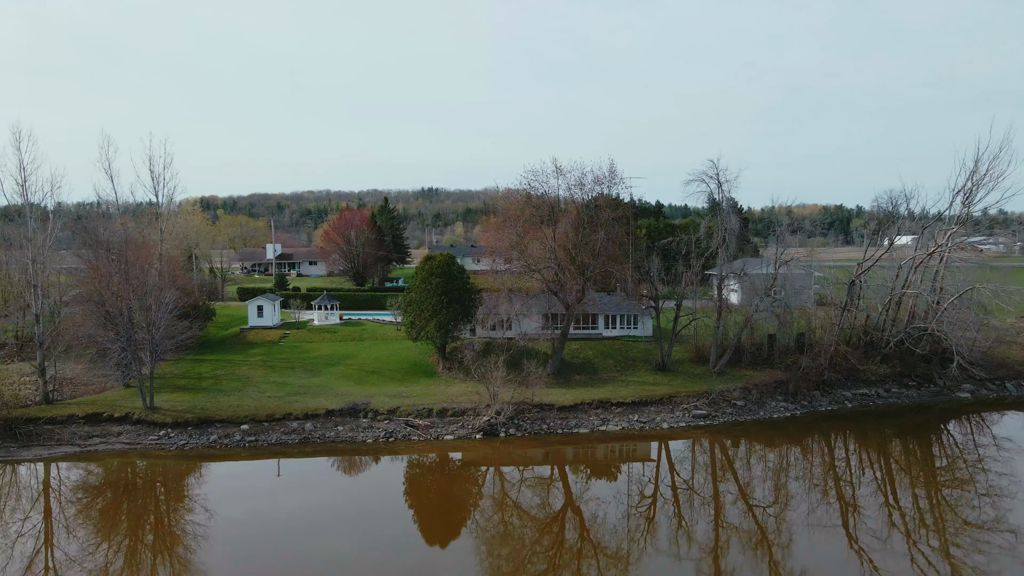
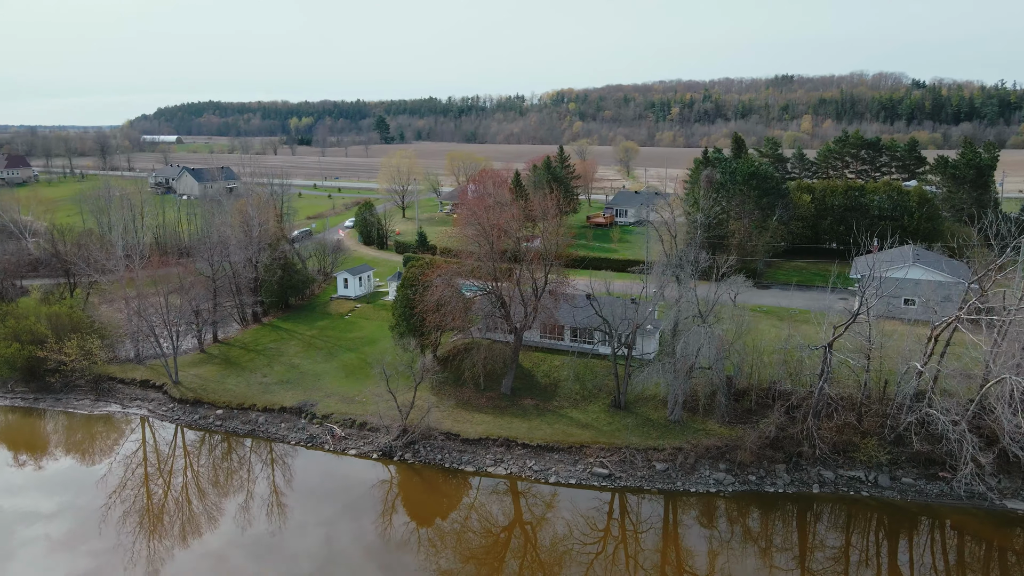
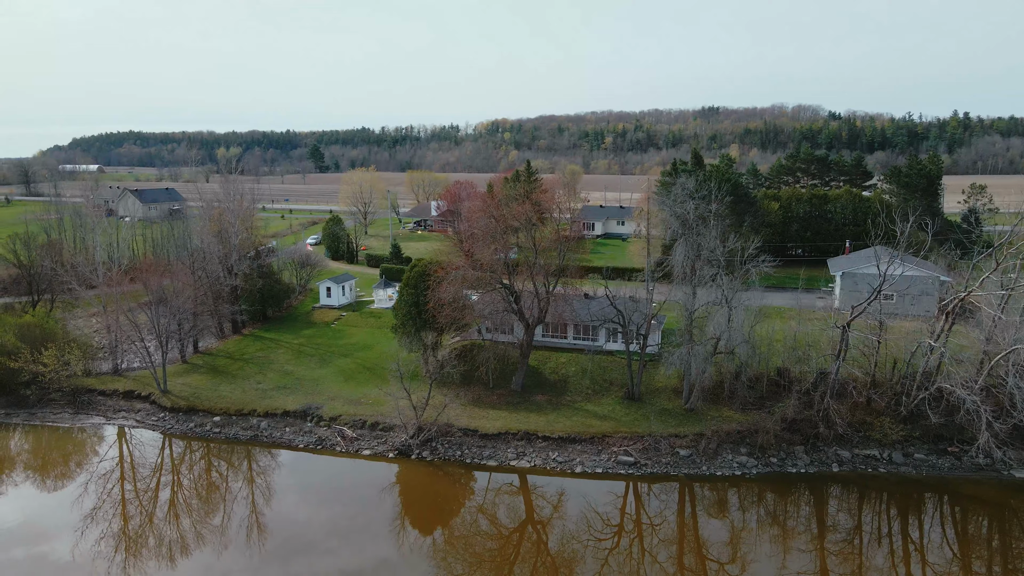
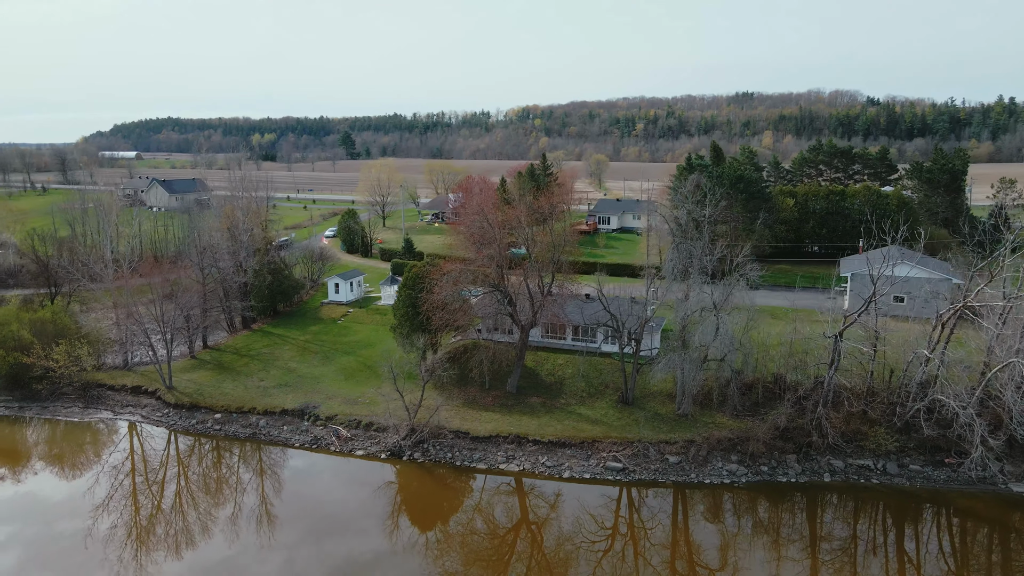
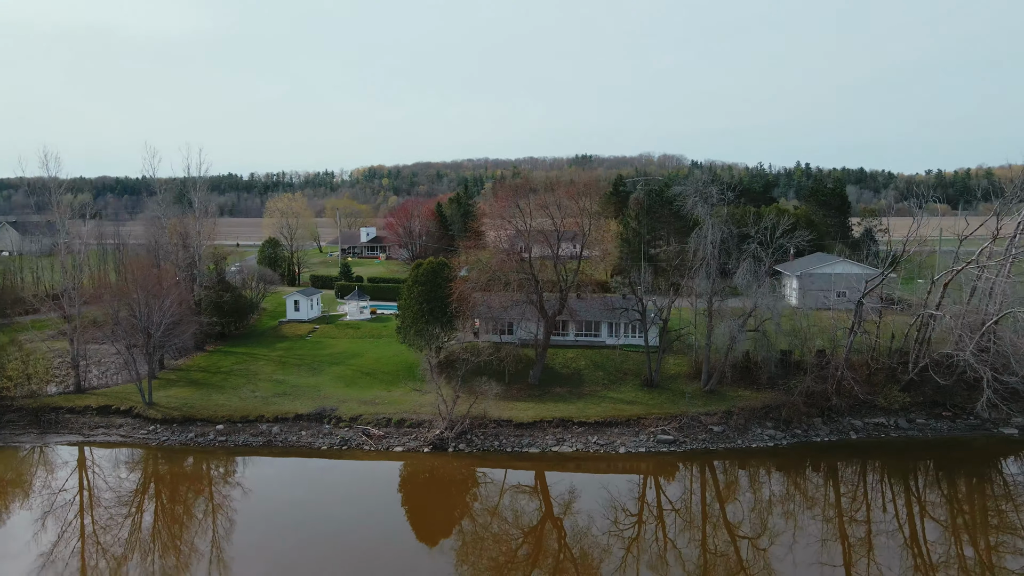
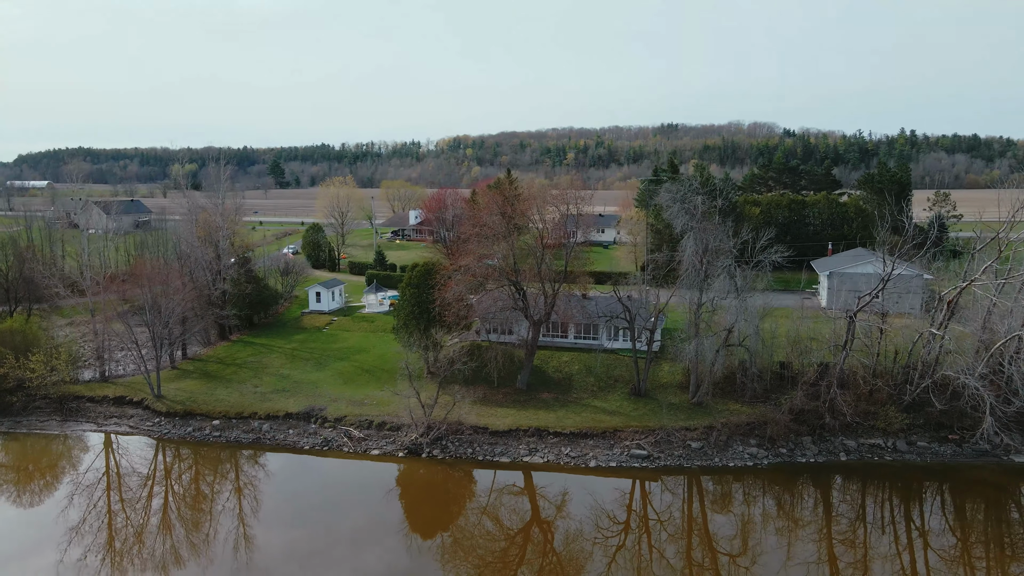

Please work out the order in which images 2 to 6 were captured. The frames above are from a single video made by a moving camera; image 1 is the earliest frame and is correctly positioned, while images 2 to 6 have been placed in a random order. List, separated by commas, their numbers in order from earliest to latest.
5, 6, 3, 4, 2
